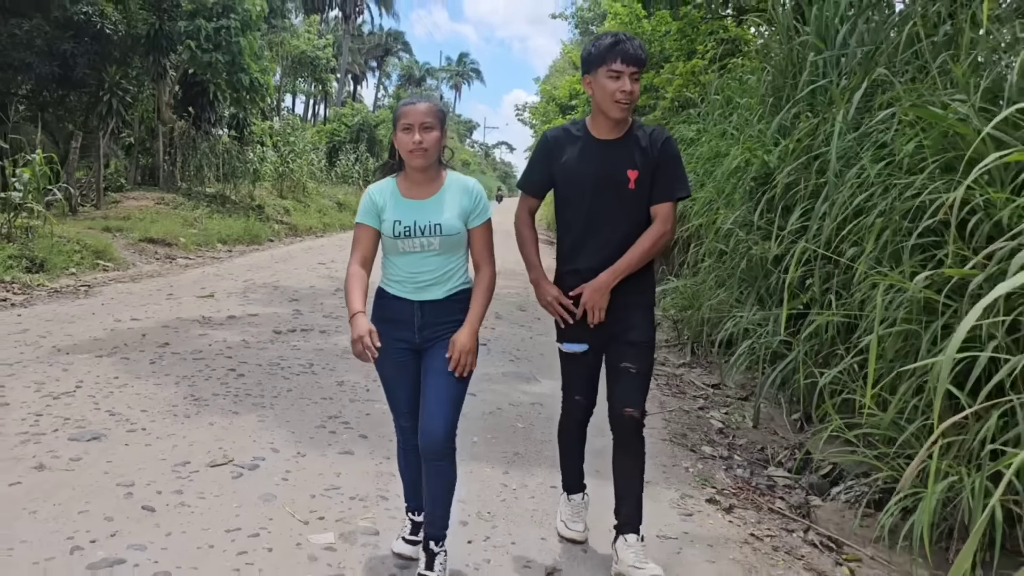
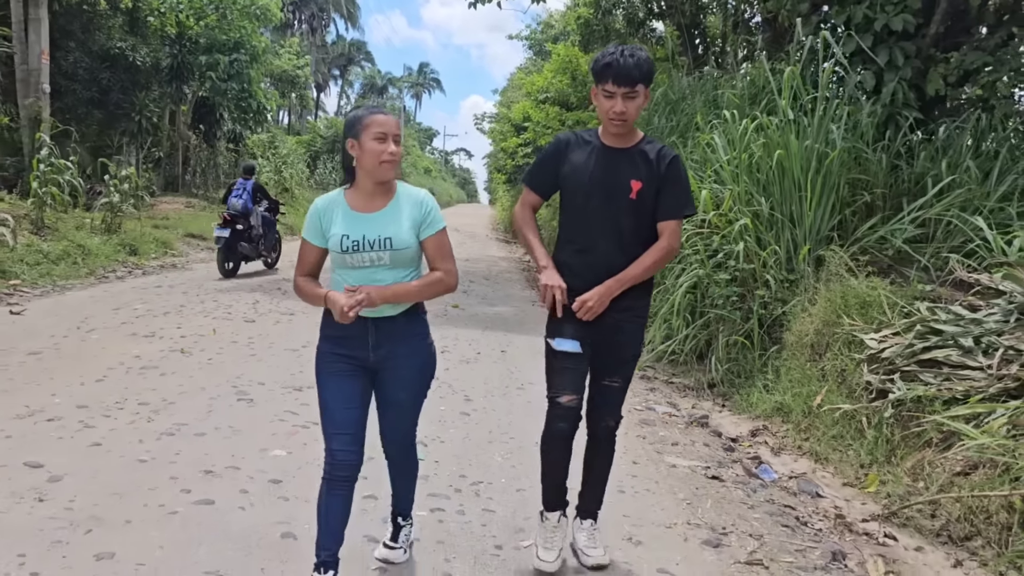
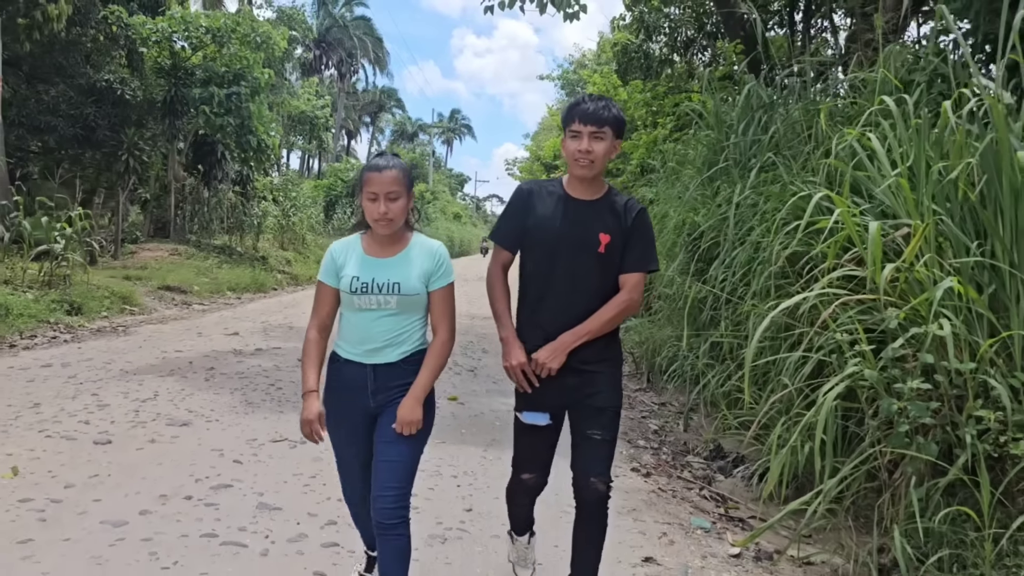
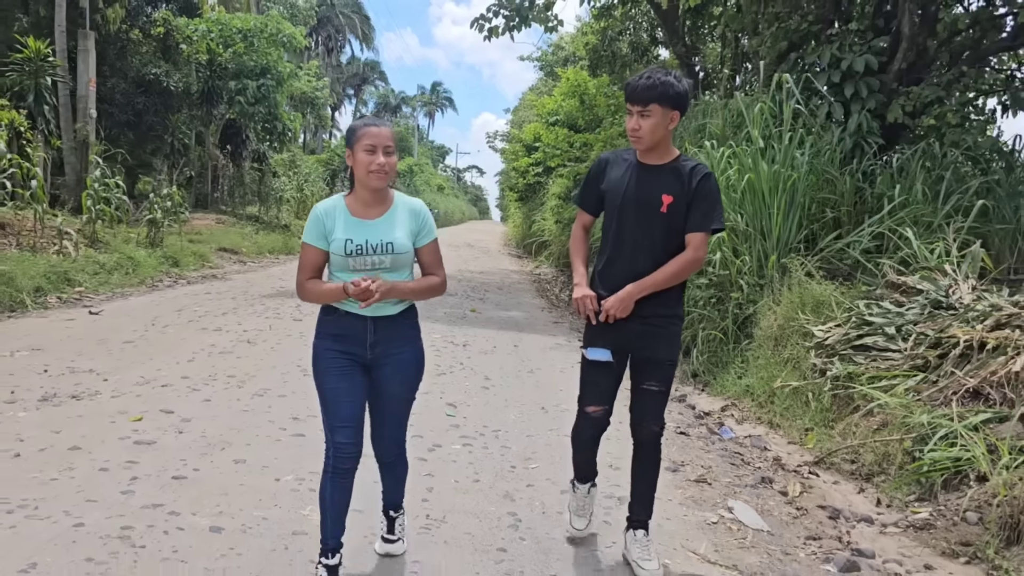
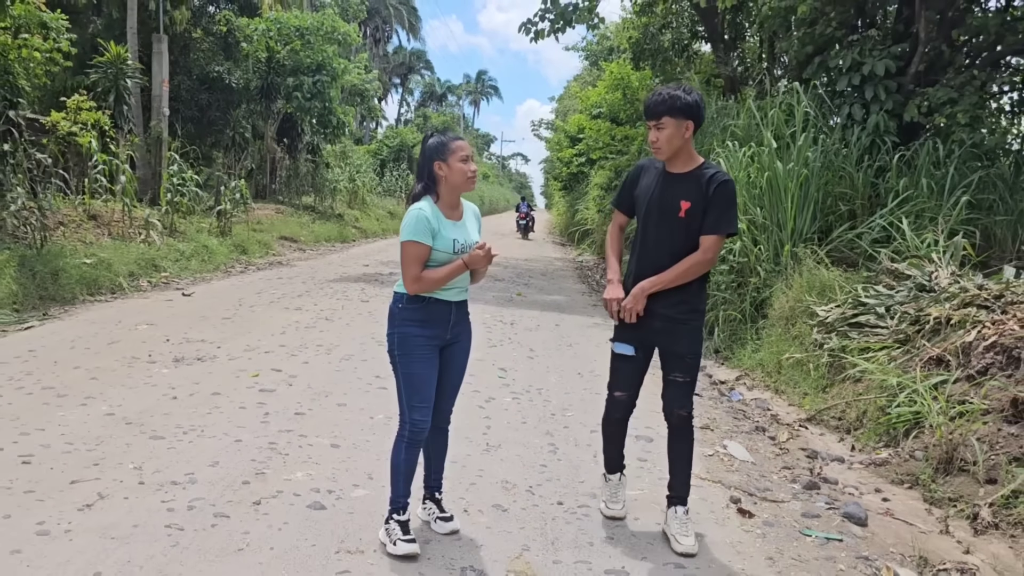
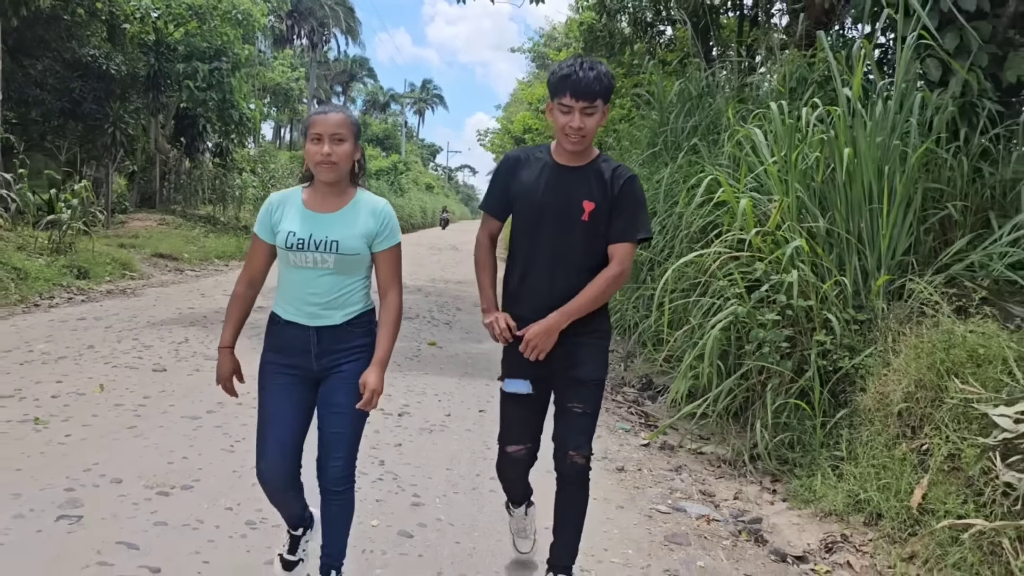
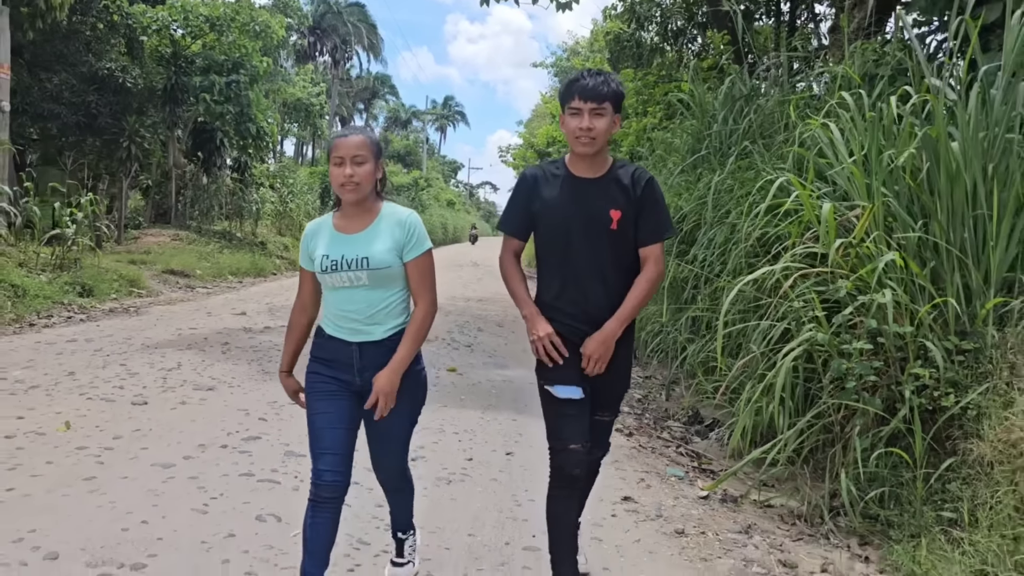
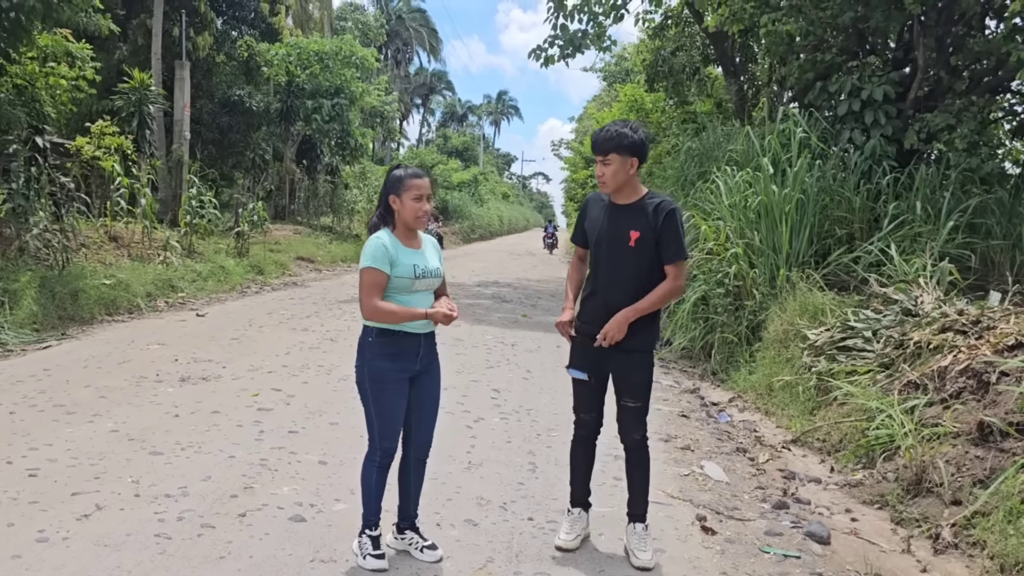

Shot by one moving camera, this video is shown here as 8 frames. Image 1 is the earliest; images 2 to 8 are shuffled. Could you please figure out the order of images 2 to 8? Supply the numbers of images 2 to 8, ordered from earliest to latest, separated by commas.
3, 7, 6, 2, 4, 5, 8
